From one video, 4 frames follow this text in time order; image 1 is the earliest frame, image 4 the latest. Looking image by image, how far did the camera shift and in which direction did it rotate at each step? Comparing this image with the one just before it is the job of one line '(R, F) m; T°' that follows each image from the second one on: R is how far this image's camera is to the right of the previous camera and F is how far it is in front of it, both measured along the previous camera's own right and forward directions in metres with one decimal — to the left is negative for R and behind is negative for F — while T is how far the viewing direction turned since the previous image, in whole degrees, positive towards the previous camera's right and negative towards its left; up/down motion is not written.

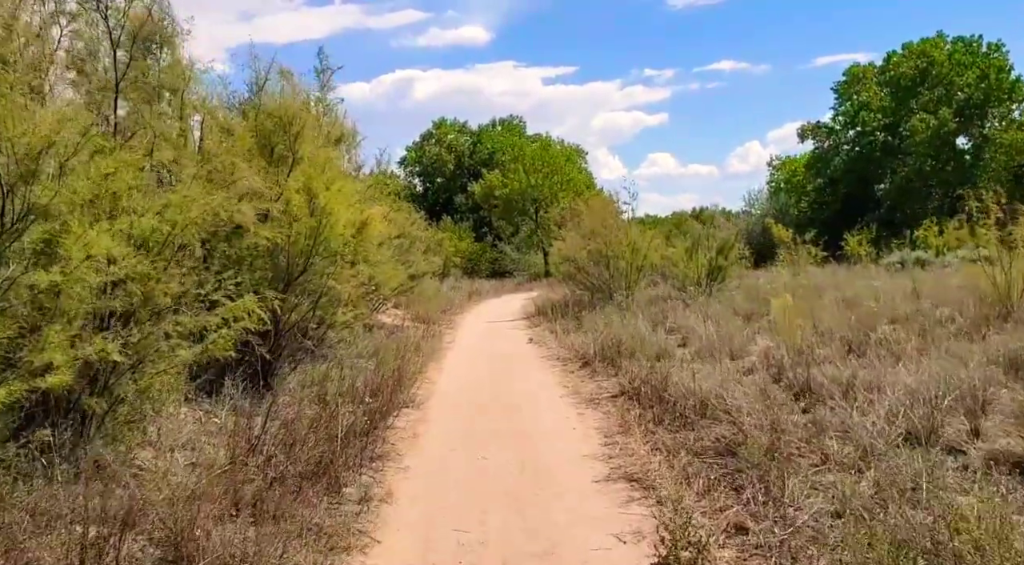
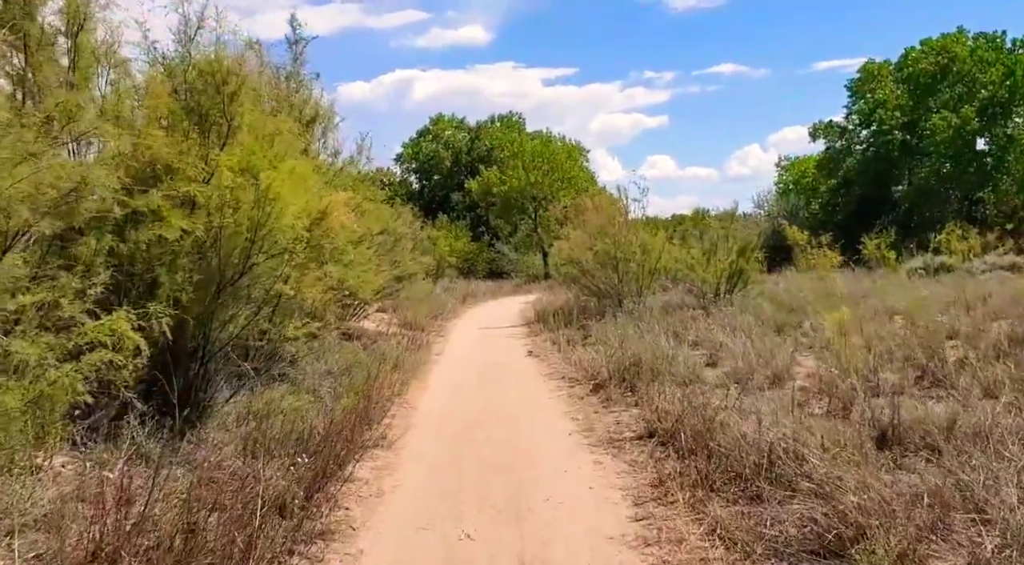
(0.0, +2.7) m; 0°
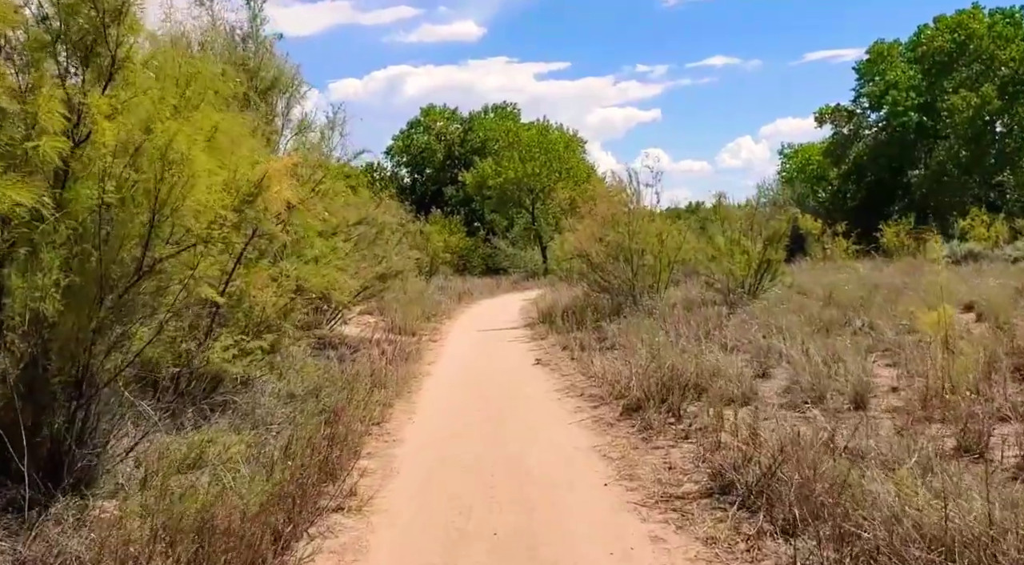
(-0.1, +2.8) m; 0°
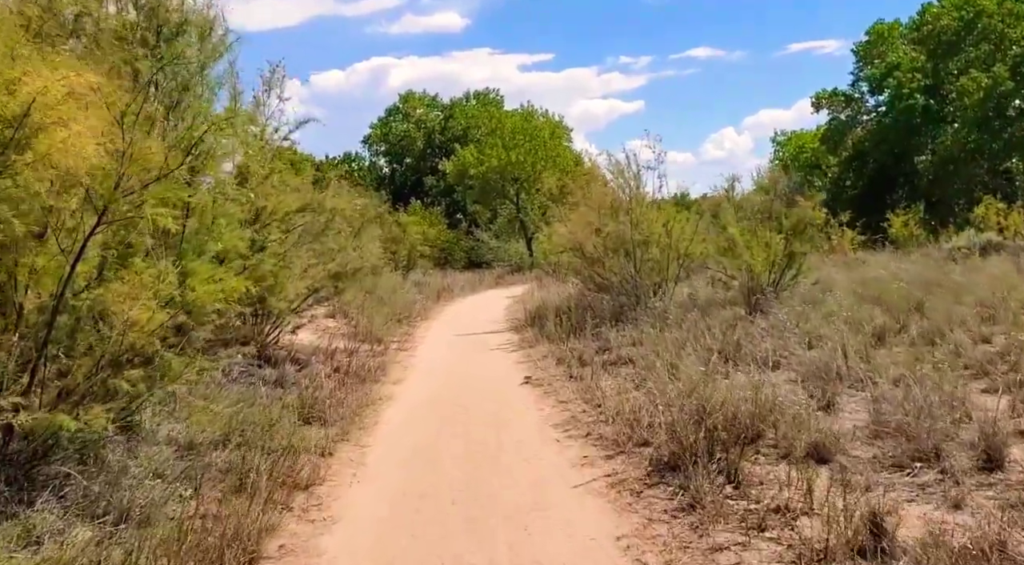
(0.0, +3.1) m; +1°
